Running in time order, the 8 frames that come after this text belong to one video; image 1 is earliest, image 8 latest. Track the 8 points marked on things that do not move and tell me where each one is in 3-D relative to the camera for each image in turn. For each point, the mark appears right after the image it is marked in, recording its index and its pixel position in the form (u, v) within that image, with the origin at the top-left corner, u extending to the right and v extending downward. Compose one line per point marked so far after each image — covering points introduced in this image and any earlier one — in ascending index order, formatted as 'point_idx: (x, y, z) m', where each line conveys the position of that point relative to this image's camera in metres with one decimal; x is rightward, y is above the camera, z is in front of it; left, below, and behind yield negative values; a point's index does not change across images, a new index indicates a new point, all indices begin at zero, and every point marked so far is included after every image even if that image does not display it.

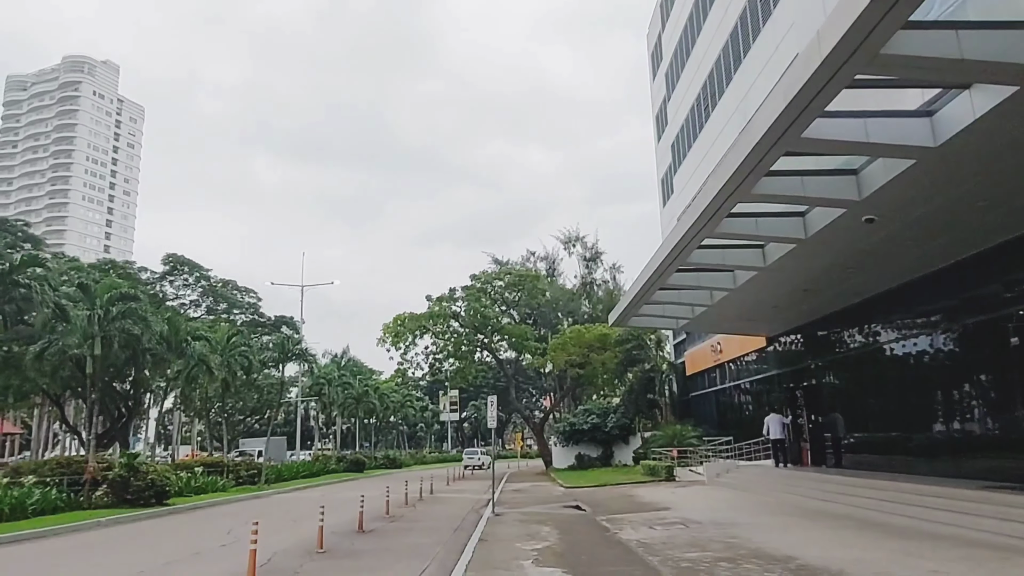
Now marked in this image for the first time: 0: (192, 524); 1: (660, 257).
0: (-8.1, -6.0, +19.7) m
1: (+3.4, +0.7, +18.0) m
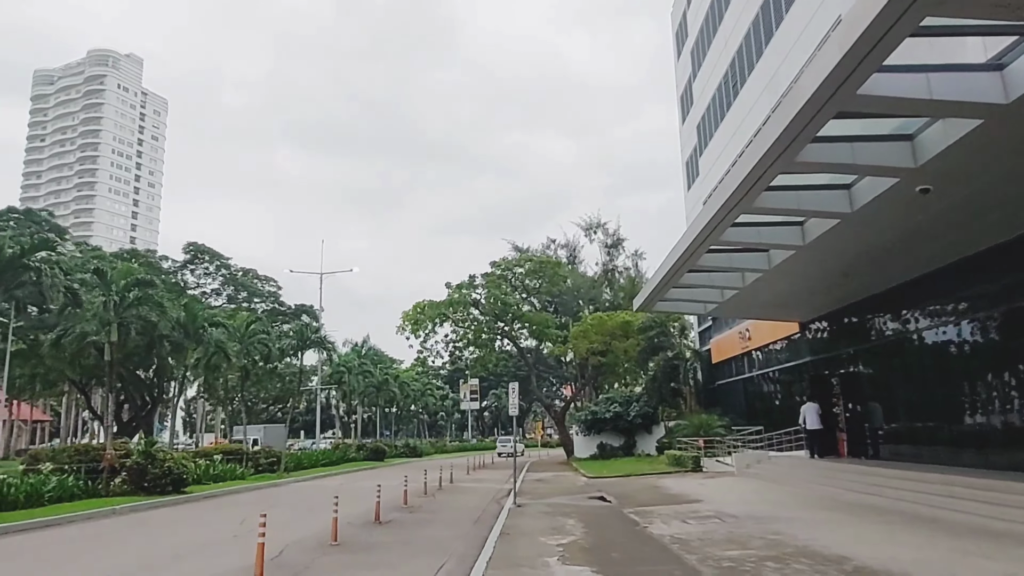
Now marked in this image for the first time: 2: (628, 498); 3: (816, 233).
0: (-7.6, -5.6, +19.2) m
1: (+3.9, +1.1, +17.2) m
2: (+2.9, -5.3, +19.4) m
3: (+6.5, +1.2, +16.4) m
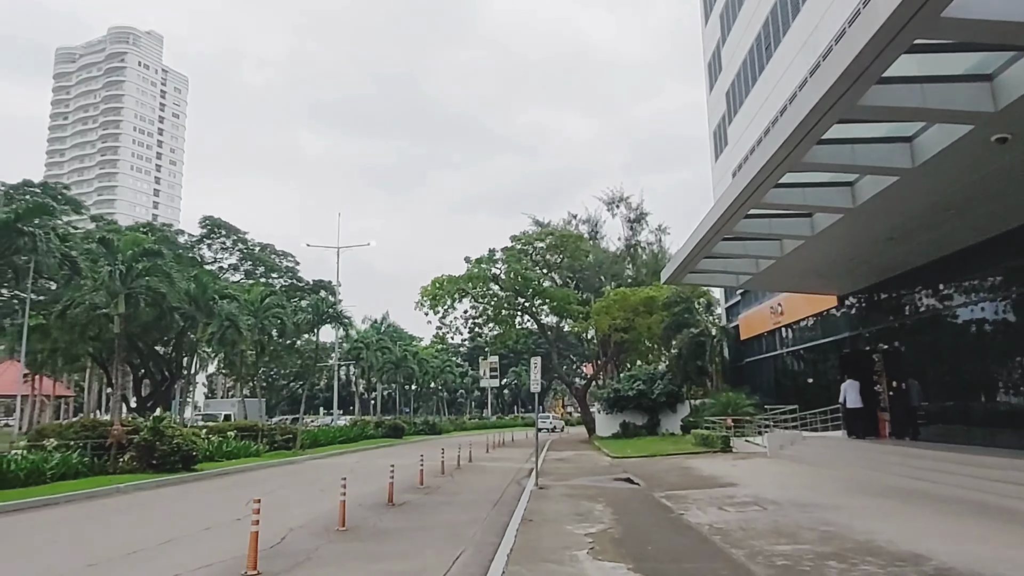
0: (-7.1, -4.9, +18.4) m
1: (+4.4, +1.8, +15.9) m
2: (+3.4, -4.6, +18.3) m
3: (+6.9, +1.9, +15.0) m
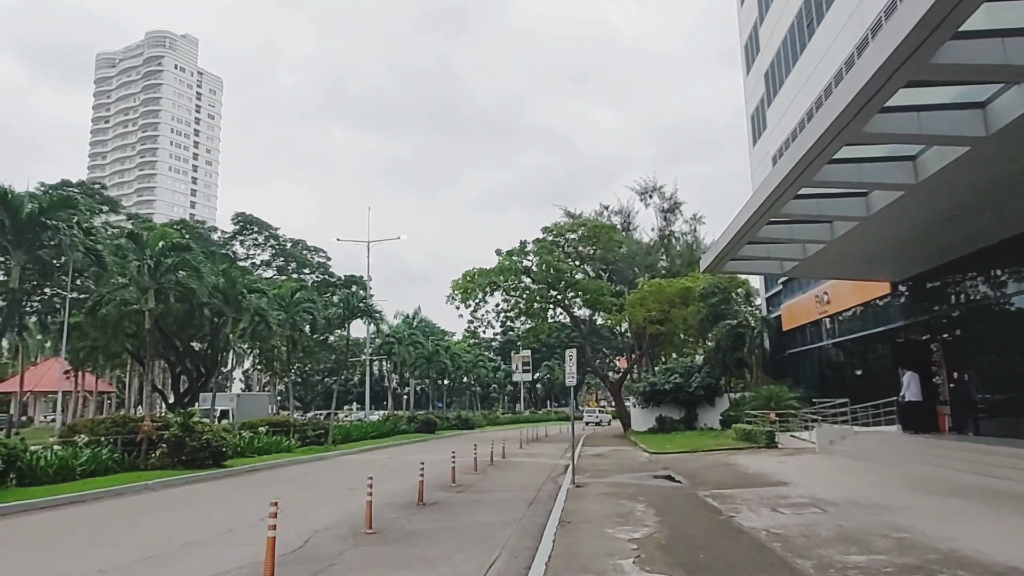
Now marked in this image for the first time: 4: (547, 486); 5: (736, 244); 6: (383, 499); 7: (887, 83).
0: (-6.3, -4.7, +17.9) m
1: (+5.0, +2.0, +14.9) m
2: (+4.2, -4.3, +17.4) m
3: (+7.5, +2.2, +13.9) m
4: (+0.8, -4.7, +18.4) m
5: (+5.5, +1.1, +19.0) m
6: (-2.6, -4.3, +15.7) m
7: (+4.9, +2.6, +10.4) m
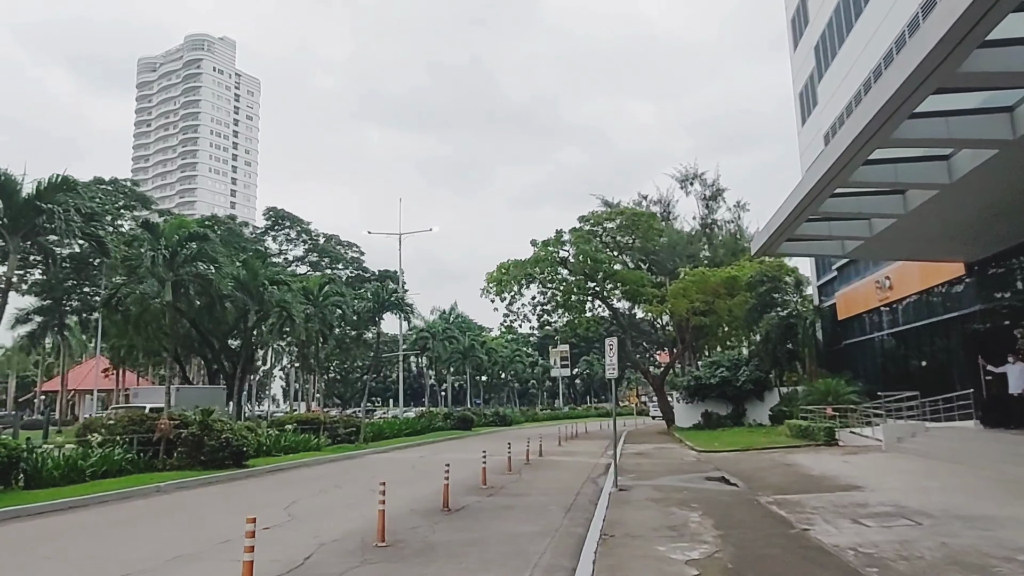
0: (-5.5, -4.4, +16.7) m
1: (+5.5, +2.4, +13.0) m
2: (+4.9, -3.9, +15.6) m
3: (+8.0, +2.6, +12.0) m
4: (+1.6, -4.3, +16.8) m
5: (+6.3, +1.5, +17.2) m
6: (-2.0, -4.0, +14.3) m
7: (+5.2, +2.9, +8.6) m
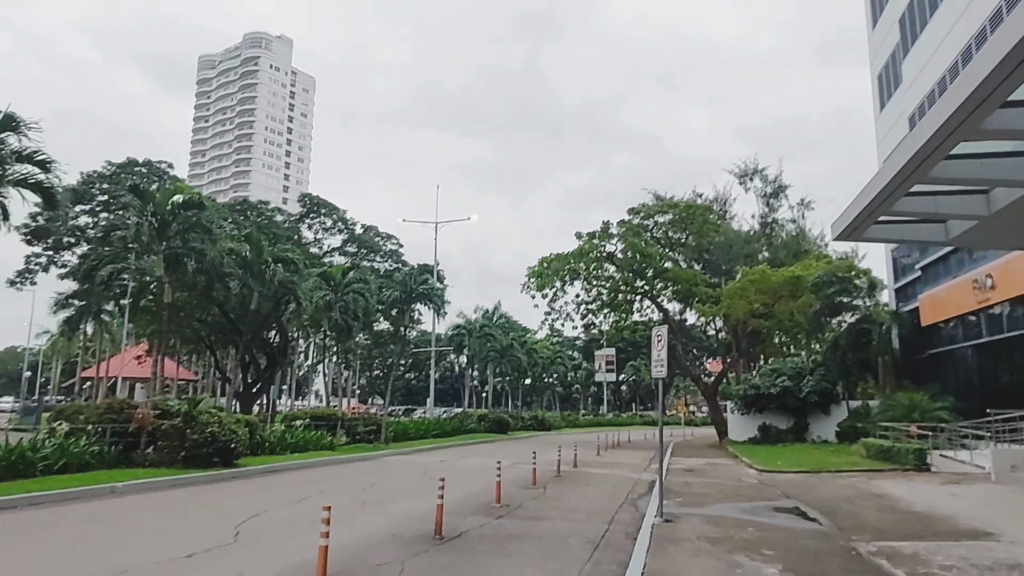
0: (-5.1, -3.8, +13.9) m
1: (+5.8, +2.7, +9.6) m
2: (+5.2, -3.6, +12.2) m
3: (+8.2, +2.8, +8.4) m
4: (+2.0, -3.9, +13.6) m
5: (+6.8, +1.8, +13.7) m
6: (-1.8, -3.5, +11.3) m
7: (+5.2, +3.3, +5.2) m
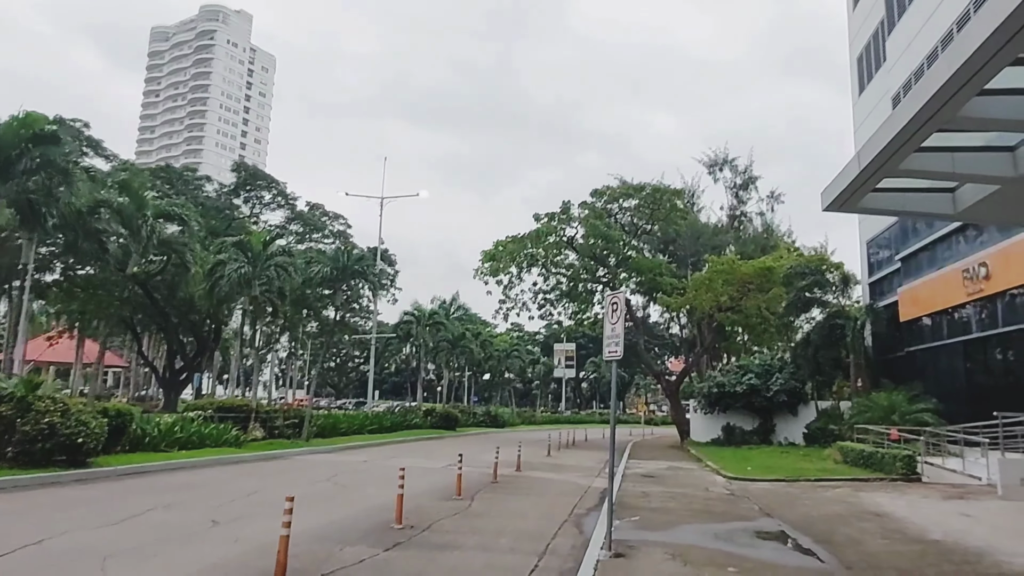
0: (-6.4, -3.0, +10.4) m
1: (+4.9, +3.2, +6.6) m
2: (+4.0, -3.1, +9.2) m
3: (+7.3, +3.2, +5.5) m
4: (+0.7, -3.3, +10.4) m
5: (+5.7, +2.2, +10.7) m
6: (-2.9, -2.8, +8.0) m
7: (+4.5, +3.7, +2.1) m
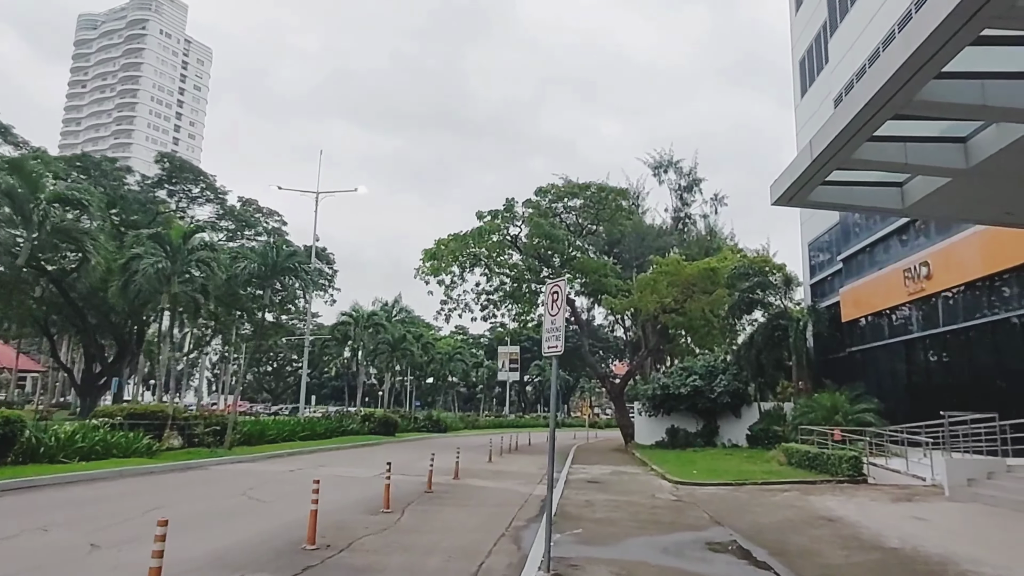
0: (-7.3, -2.9, +8.9) m
1: (+4.3, +3.3, +5.9) m
2: (+3.2, -3.0, +8.4) m
3: (+6.8, +3.3, +4.9) m
4: (-0.2, -3.2, +9.4) m
5: (+4.8, +2.3, +10.1) m
6: (-3.6, -2.6, +6.7) m
7: (+4.2, +3.9, +1.4) m
